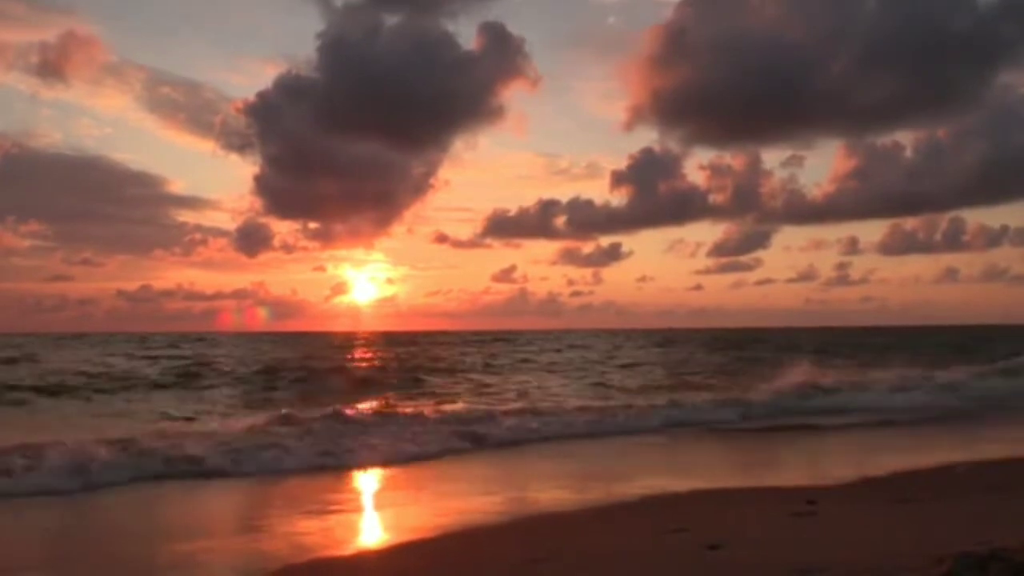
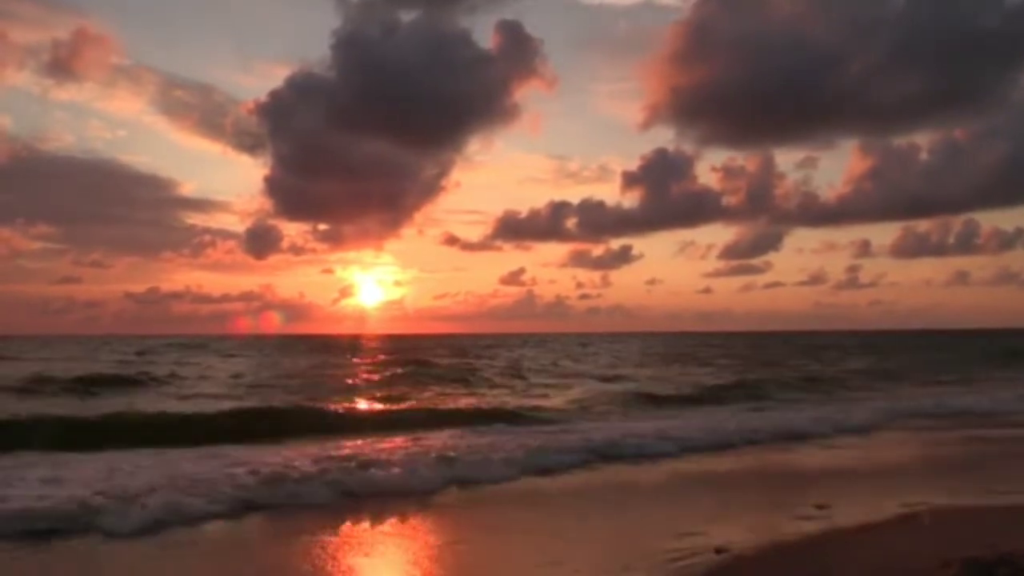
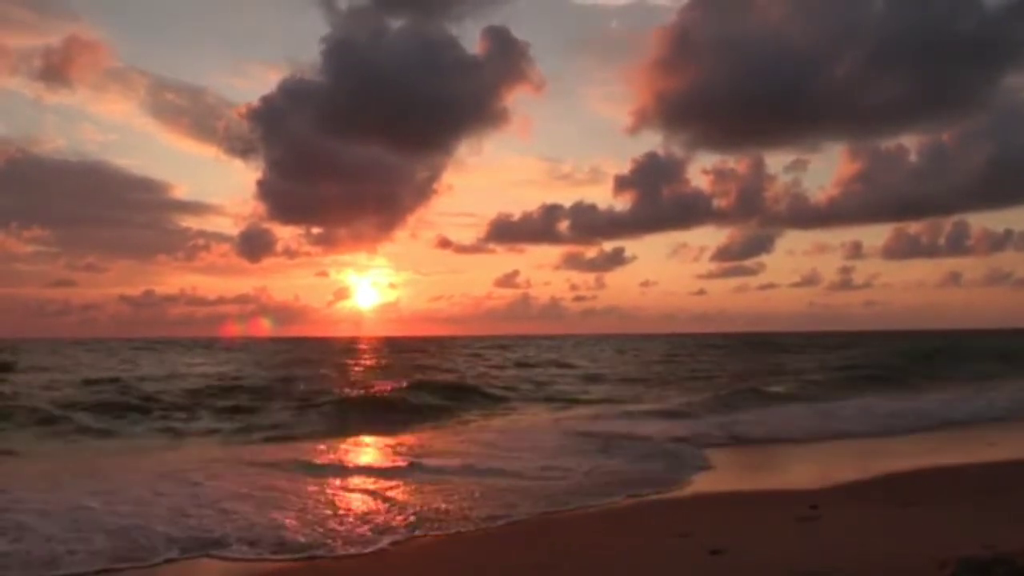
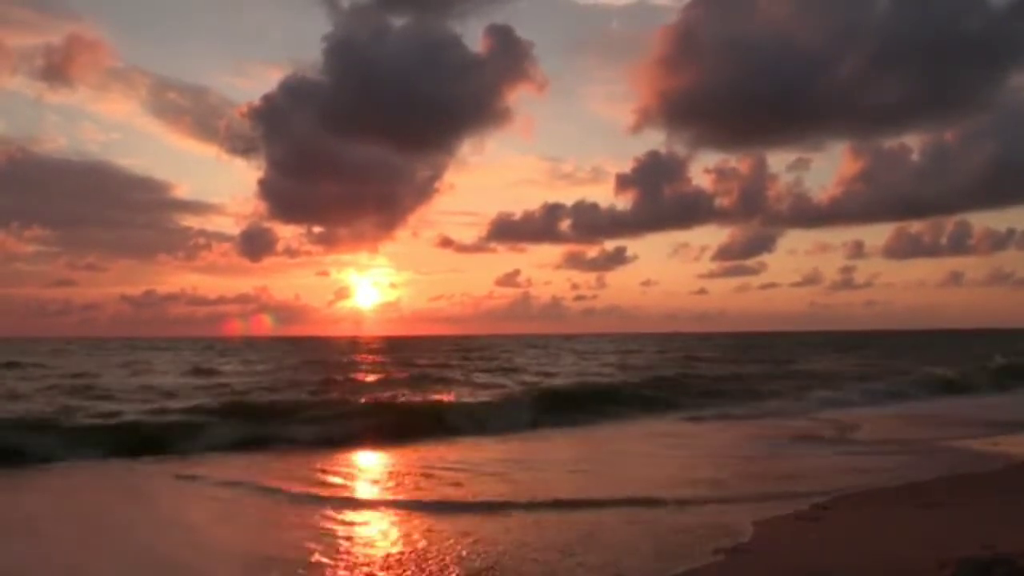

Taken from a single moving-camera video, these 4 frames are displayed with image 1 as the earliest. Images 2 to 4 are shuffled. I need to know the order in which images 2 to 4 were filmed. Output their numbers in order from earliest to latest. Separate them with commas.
3, 4, 2
